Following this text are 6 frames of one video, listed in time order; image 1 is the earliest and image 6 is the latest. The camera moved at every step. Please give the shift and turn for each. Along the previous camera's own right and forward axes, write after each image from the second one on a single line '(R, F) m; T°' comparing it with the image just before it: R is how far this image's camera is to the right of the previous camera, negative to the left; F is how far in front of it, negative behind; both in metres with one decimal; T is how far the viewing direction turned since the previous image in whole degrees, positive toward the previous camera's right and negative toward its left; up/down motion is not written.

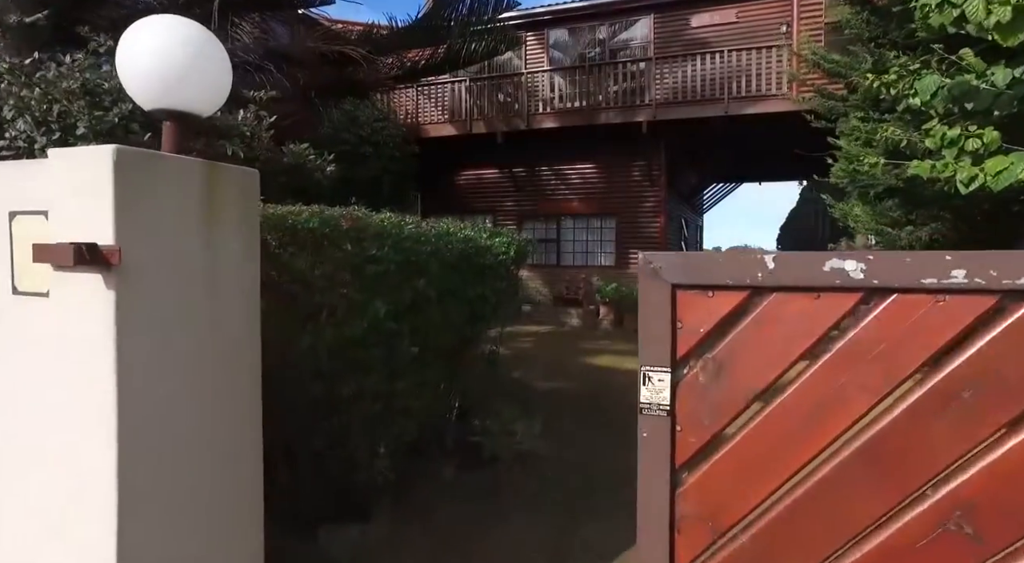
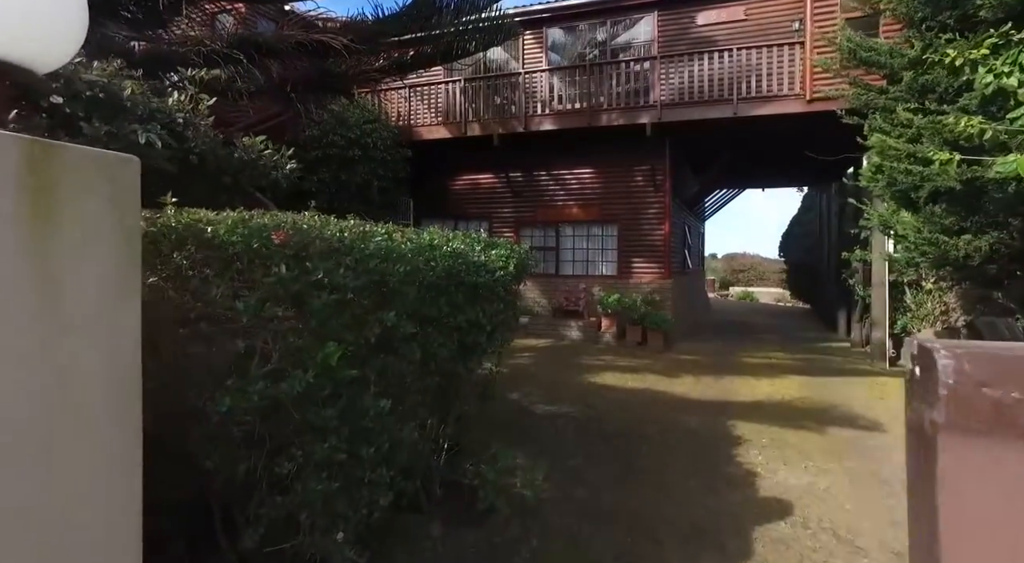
(0.0, +0.6) m; 0°
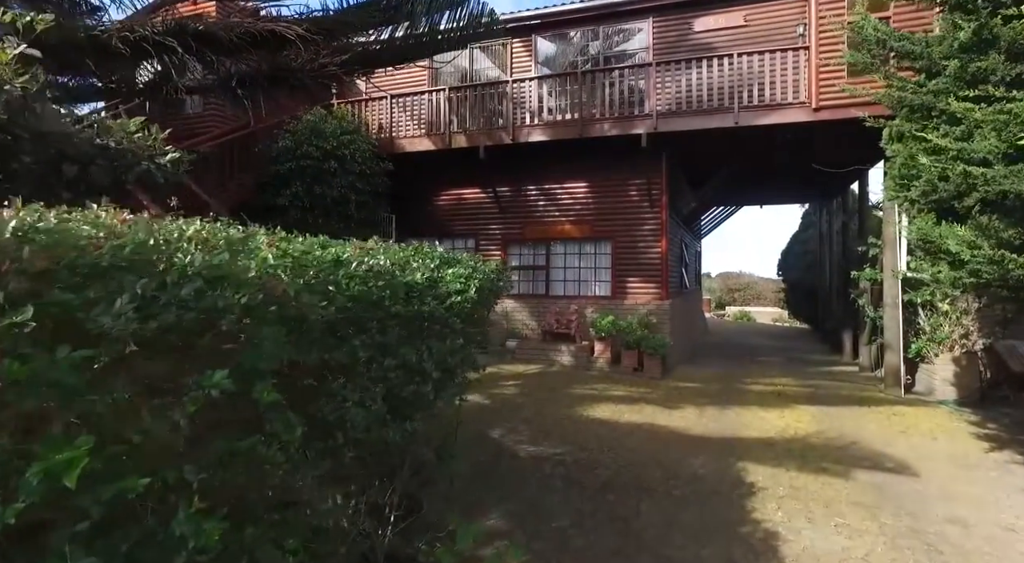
(+0.1, +0.8) m; +1°
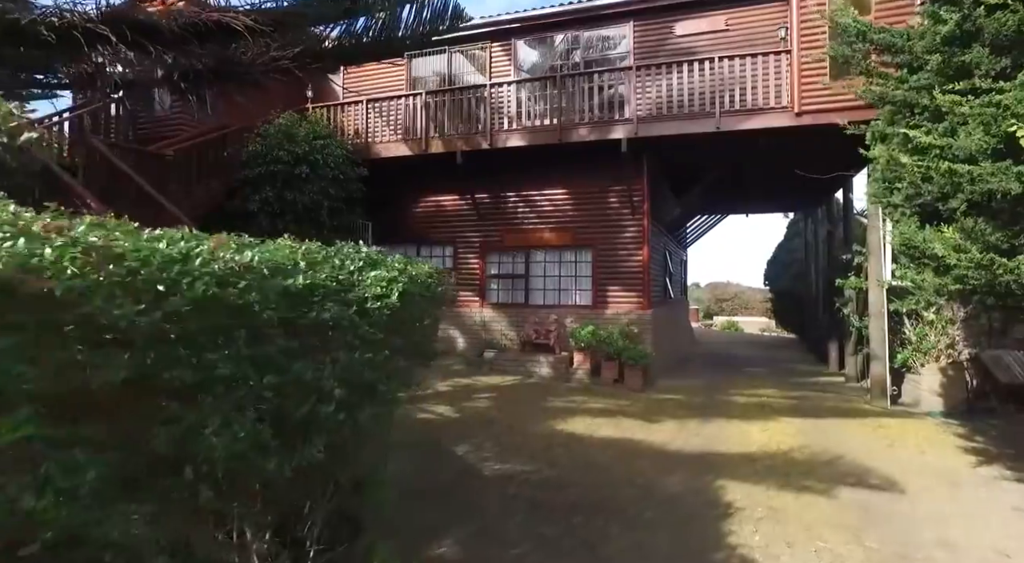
(+0.2, +0.3) m; +1°
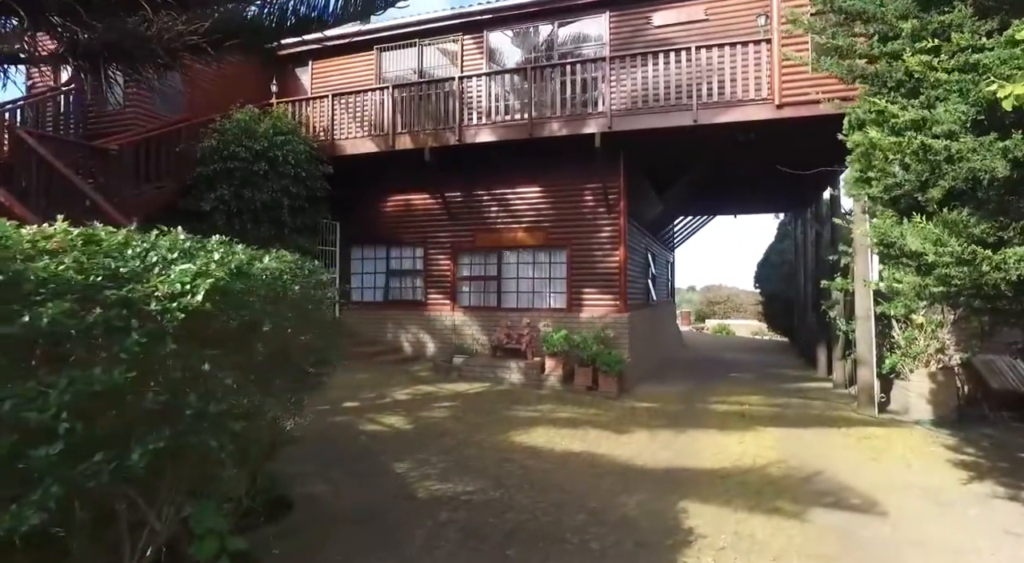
(+0.5, +0.5) m; 0°
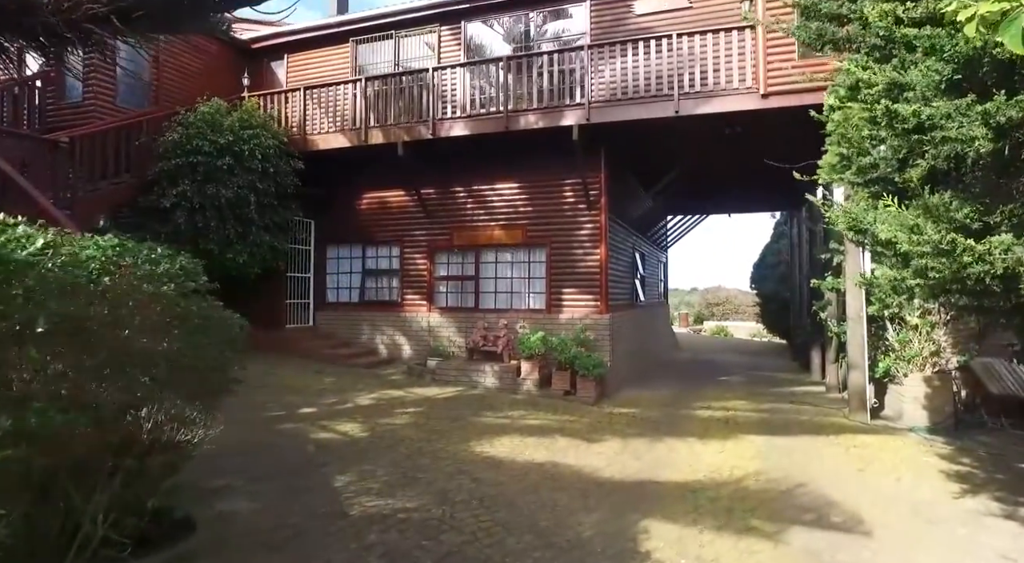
(+0.4, +0.4) m; 0°
